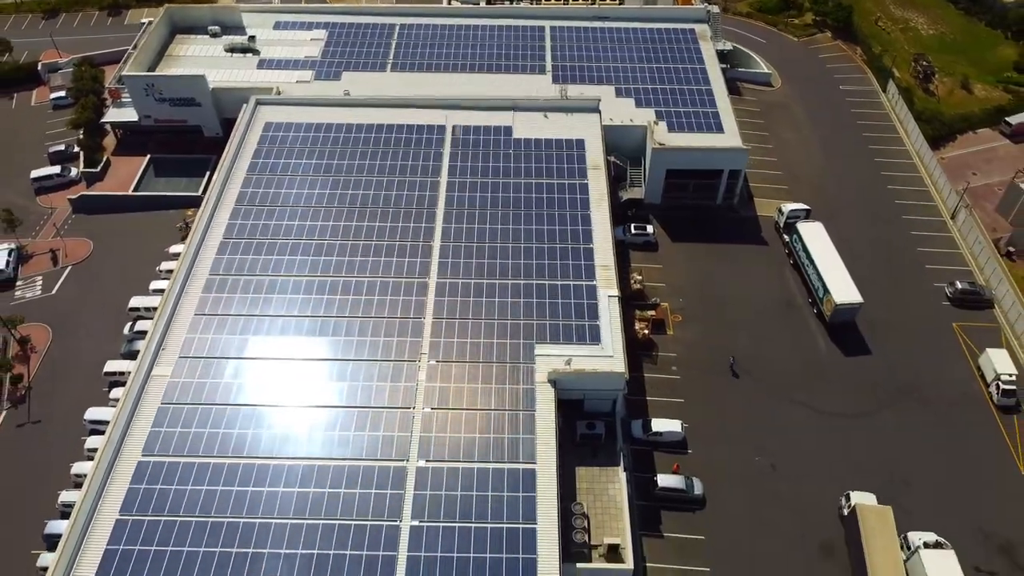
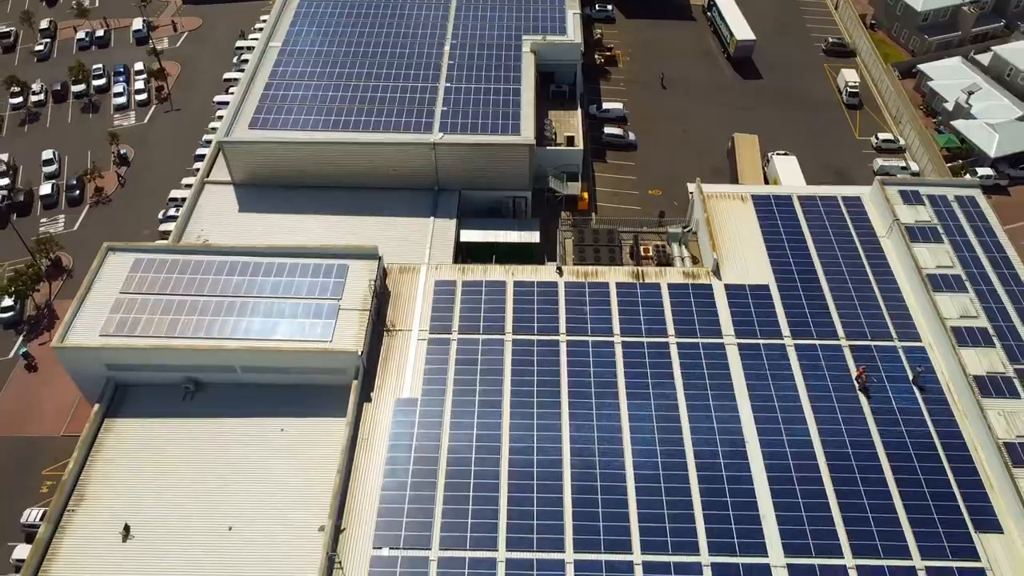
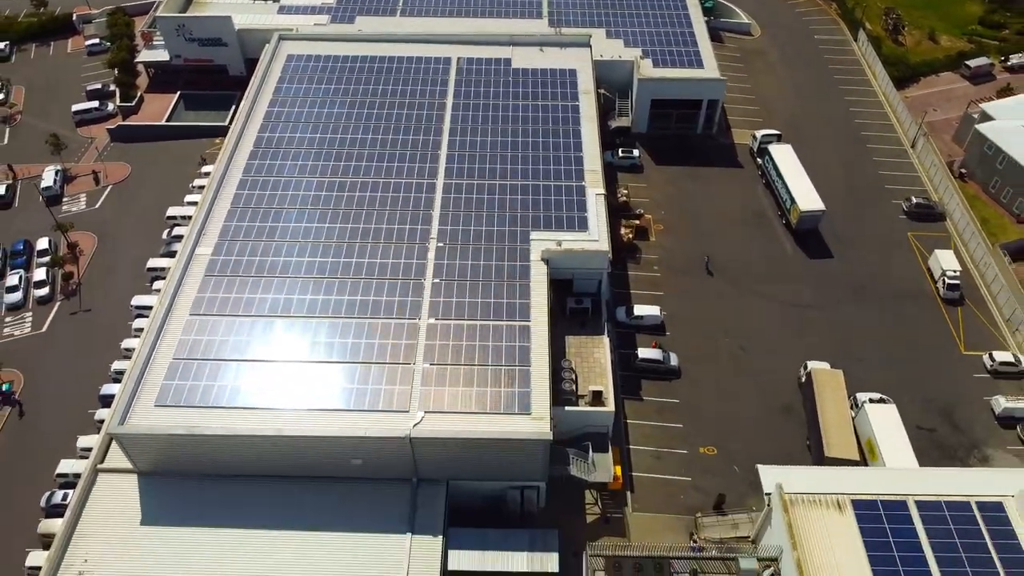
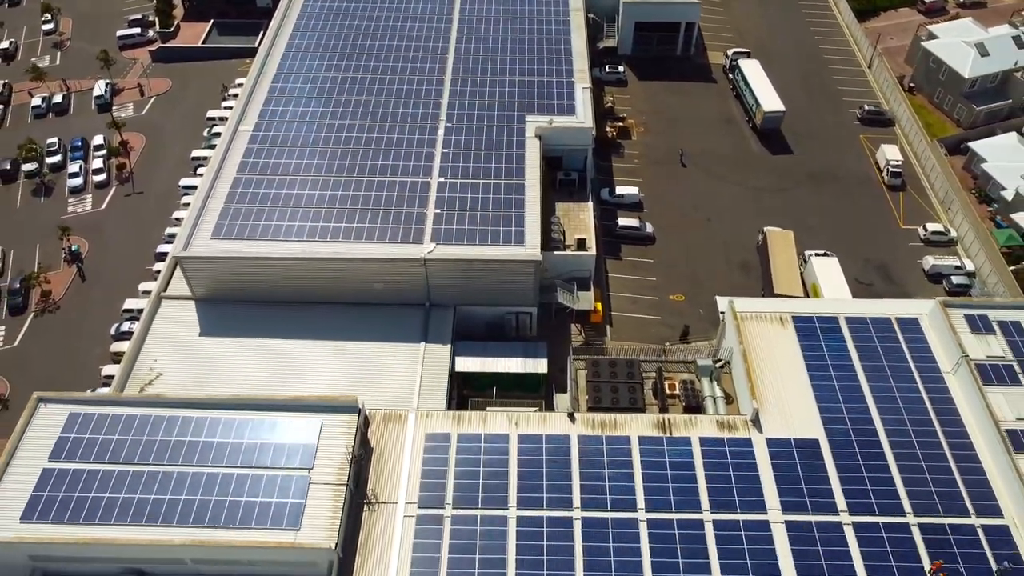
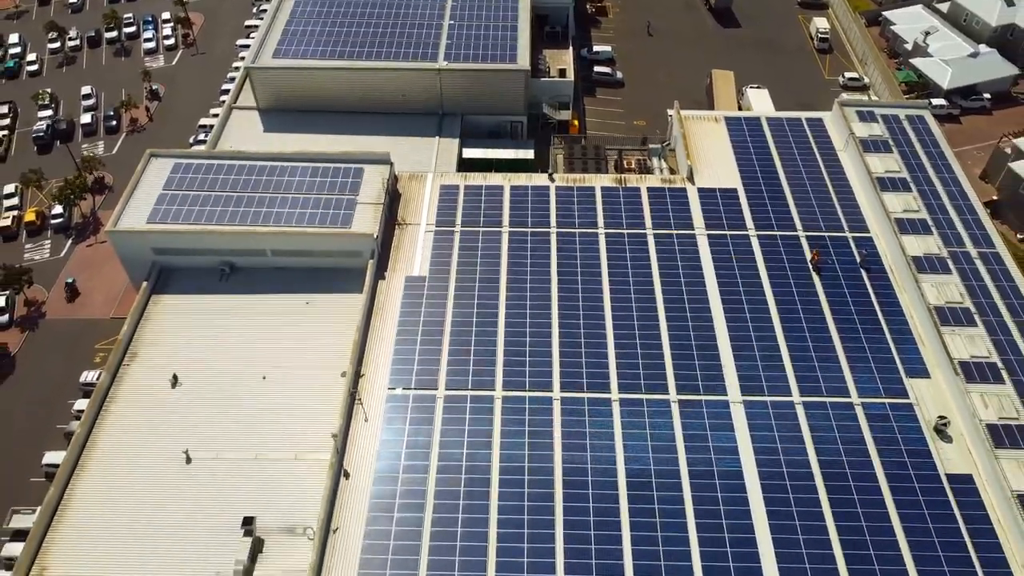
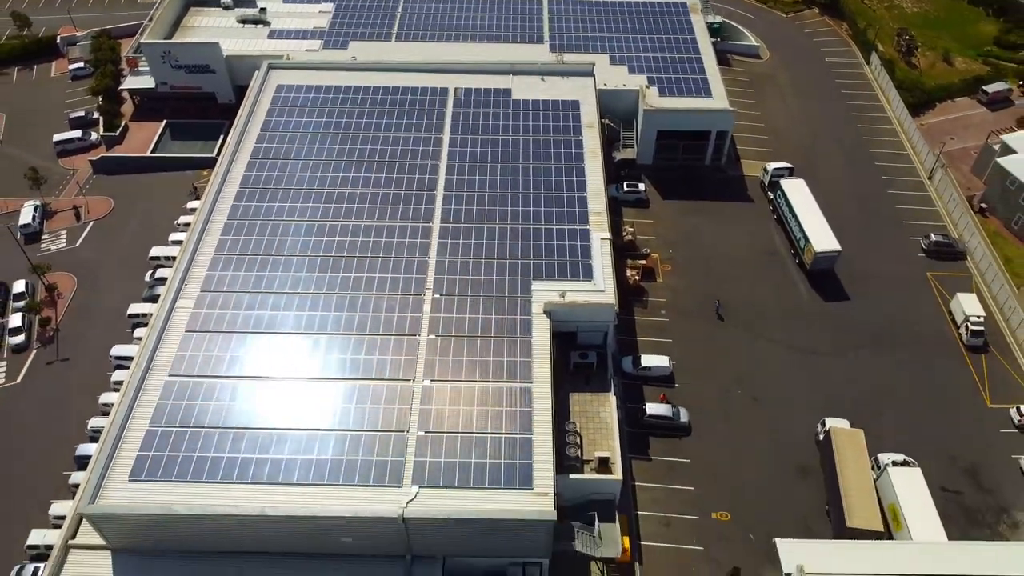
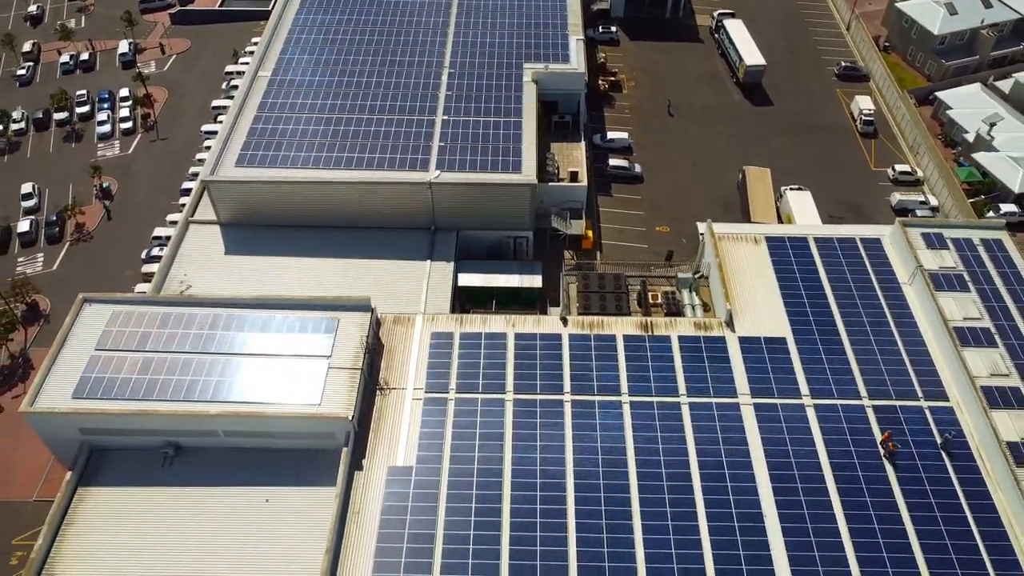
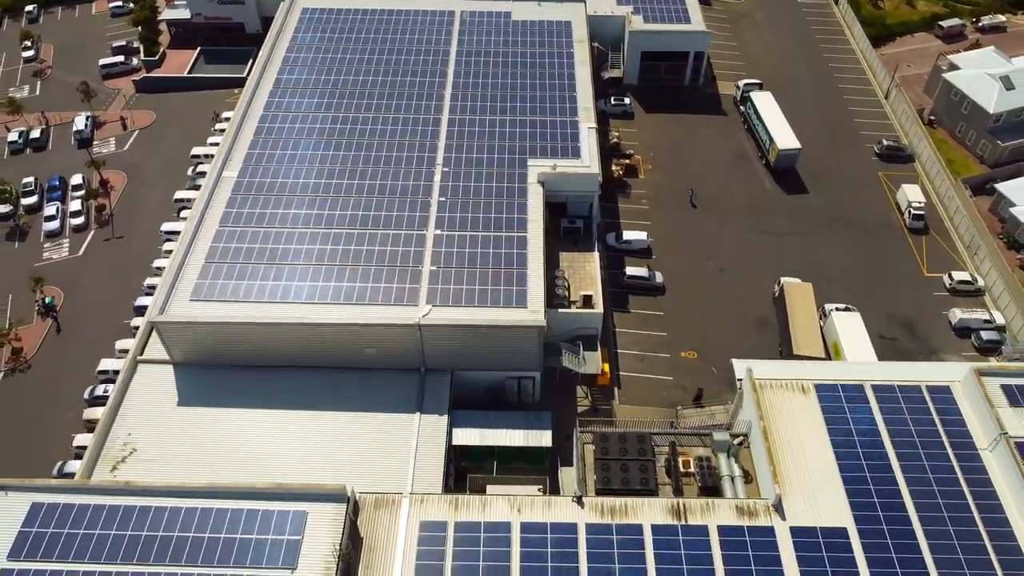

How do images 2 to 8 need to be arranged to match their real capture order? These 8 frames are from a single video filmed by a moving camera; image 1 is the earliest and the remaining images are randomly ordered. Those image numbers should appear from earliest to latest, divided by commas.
6, 3, 8, 4, 7, 2, 5
